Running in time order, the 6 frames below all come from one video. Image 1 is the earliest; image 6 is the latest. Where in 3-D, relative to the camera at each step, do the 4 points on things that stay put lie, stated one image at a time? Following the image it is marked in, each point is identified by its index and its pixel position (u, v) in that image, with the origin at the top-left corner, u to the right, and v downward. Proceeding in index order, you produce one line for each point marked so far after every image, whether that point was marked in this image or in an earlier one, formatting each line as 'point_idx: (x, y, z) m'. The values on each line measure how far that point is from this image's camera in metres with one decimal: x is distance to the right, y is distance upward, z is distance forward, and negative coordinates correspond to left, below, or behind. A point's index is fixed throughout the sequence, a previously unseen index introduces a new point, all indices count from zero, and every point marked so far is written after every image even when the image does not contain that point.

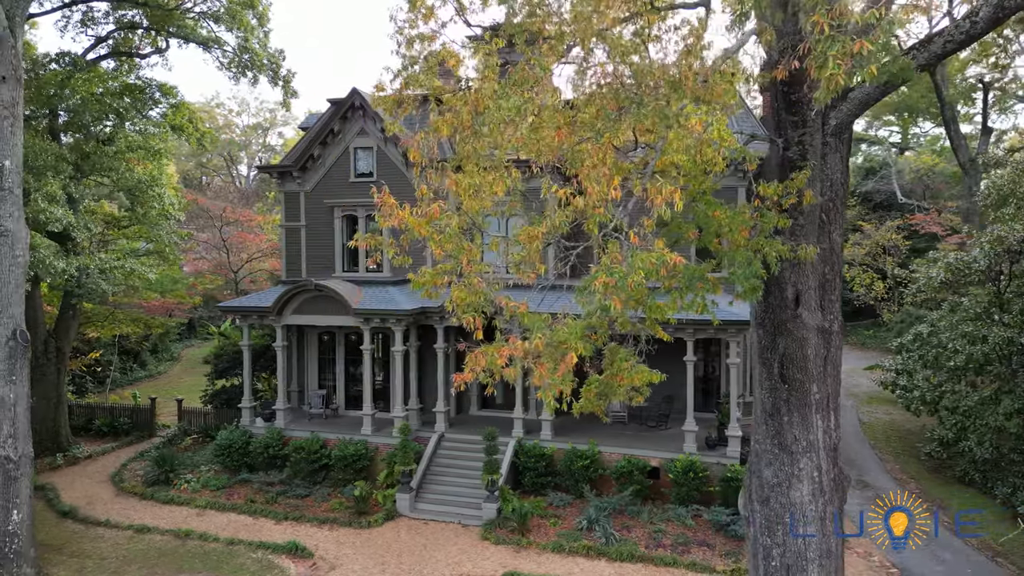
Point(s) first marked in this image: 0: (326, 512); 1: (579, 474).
0: (-4.0, -4.8, +13.6) m
1: (+1.4, -4.0, +13.8) m
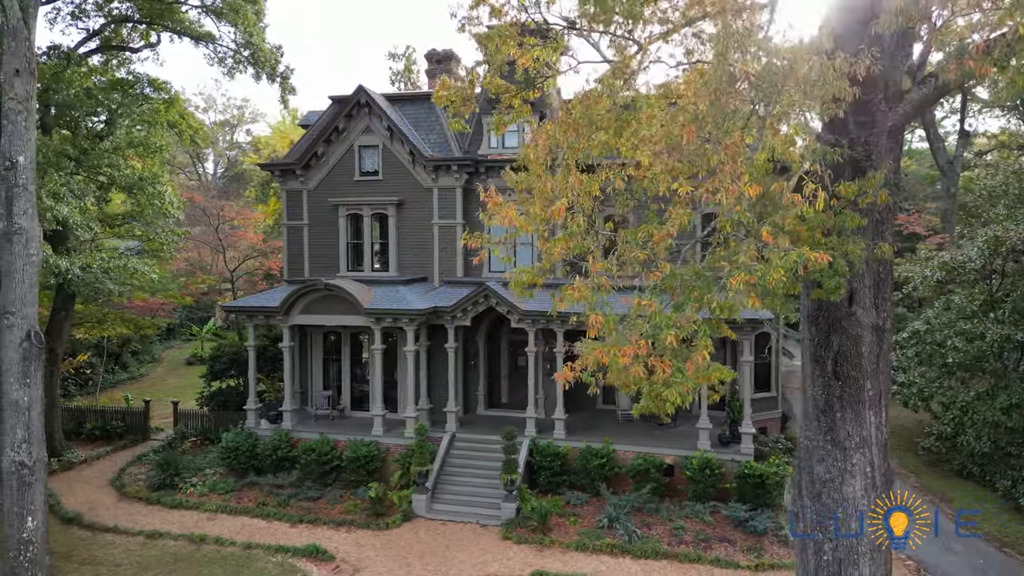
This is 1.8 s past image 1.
0: (-3.6, -4.7, +13.4) m
1: (+1.8, -4.0, +13.8) m
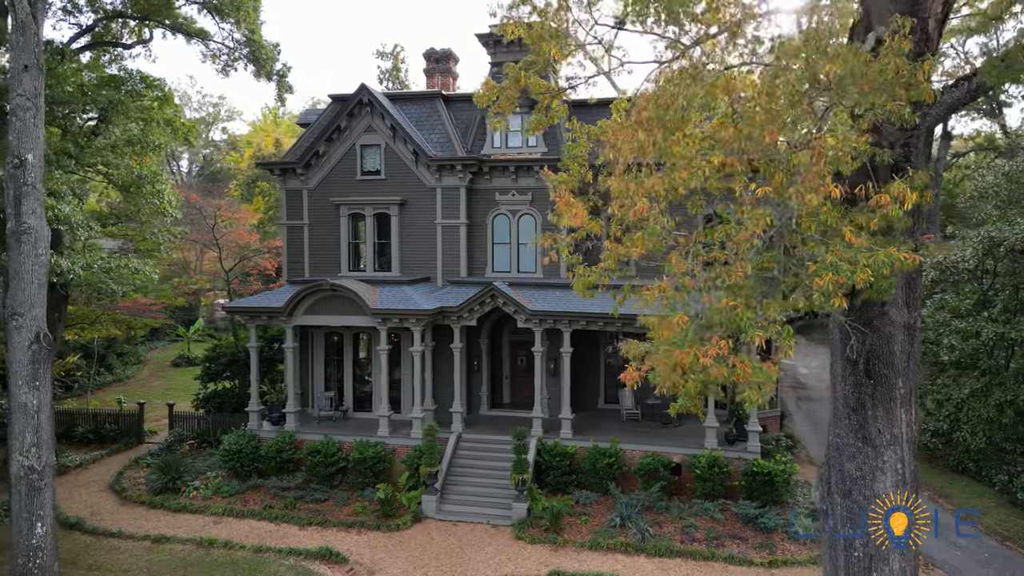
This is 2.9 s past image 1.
0: (-3.4, -4.8, +13.3) m
1: (+2.0, -4.0, +13.9) m
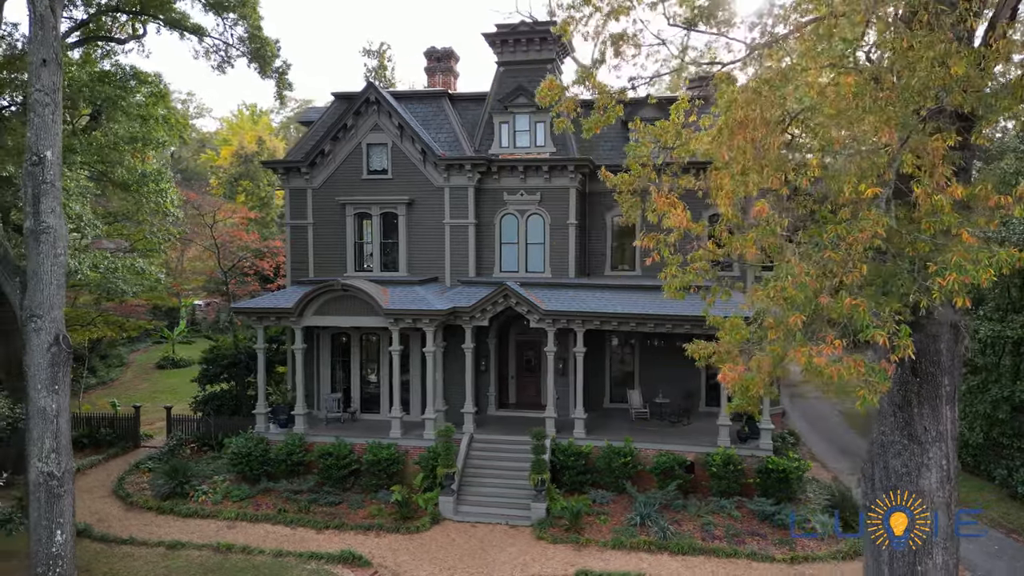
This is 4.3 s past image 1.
0: (-3.0, -4.8, +13.2) m
1: (+2.3, -4.0, +13.9) m
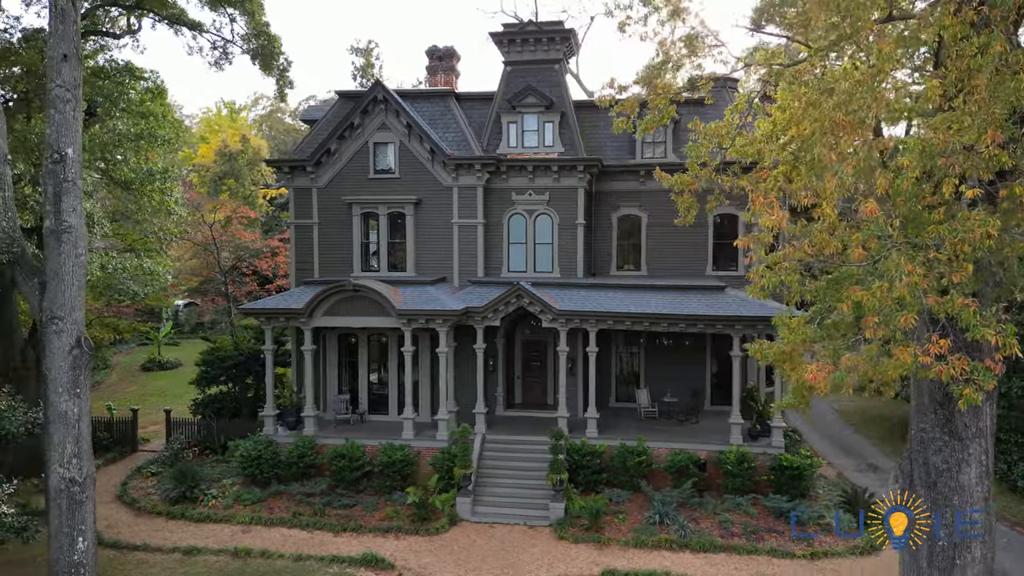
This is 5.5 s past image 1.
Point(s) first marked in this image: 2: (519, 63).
0: (-2.6, -4.8, +13.1) m
1: (+2.7, -4.0, +14.0) m
2: (+0.2, +6.2, +17.7) m
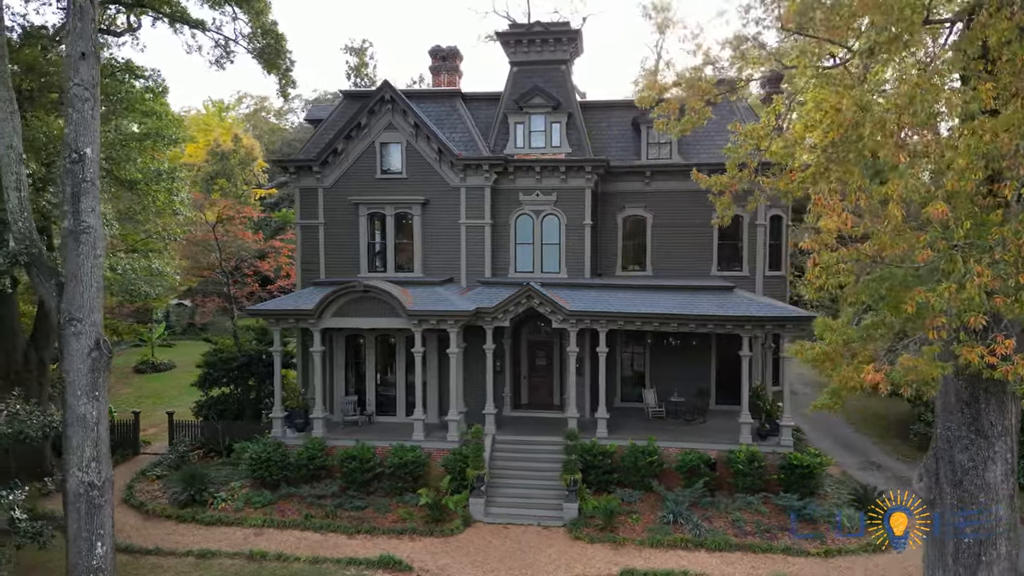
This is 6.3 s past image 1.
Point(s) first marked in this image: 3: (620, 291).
0: (-2.3, -4.8, +13.1) m
1: (+2.9, -4.0, +14.1) m
2: (+0.4, +6.2, +17.7) m
3: (+2.8, -0.1, +16.4) m
